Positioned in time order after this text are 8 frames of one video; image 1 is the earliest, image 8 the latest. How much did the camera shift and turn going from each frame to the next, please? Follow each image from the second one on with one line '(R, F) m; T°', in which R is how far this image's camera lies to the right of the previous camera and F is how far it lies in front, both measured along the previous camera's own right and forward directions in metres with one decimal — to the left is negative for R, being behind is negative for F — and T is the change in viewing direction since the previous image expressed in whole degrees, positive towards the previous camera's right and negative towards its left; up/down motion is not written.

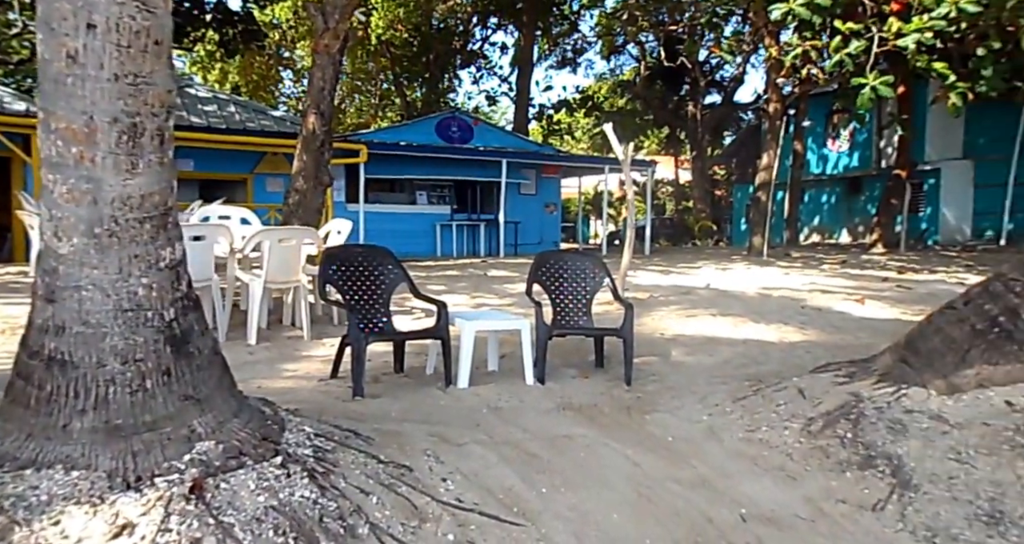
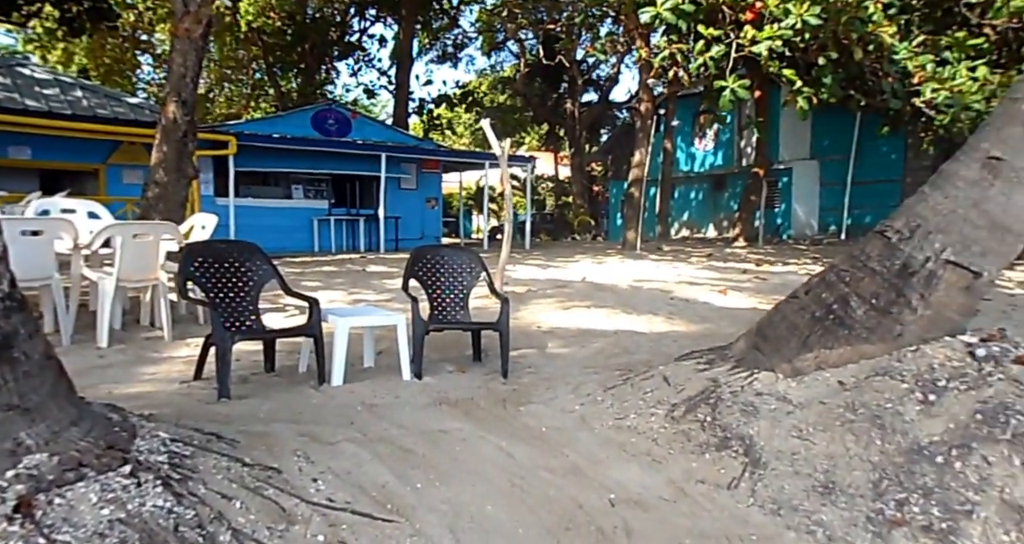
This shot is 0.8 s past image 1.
(+0.1, 0.0) m; +8°
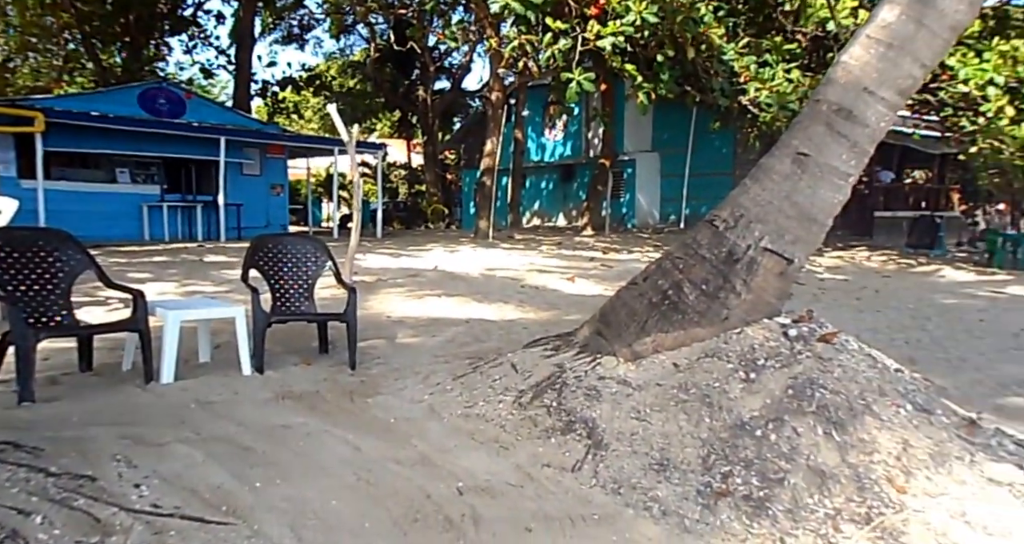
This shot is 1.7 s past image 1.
(+0.1, 0.0) m; +10°
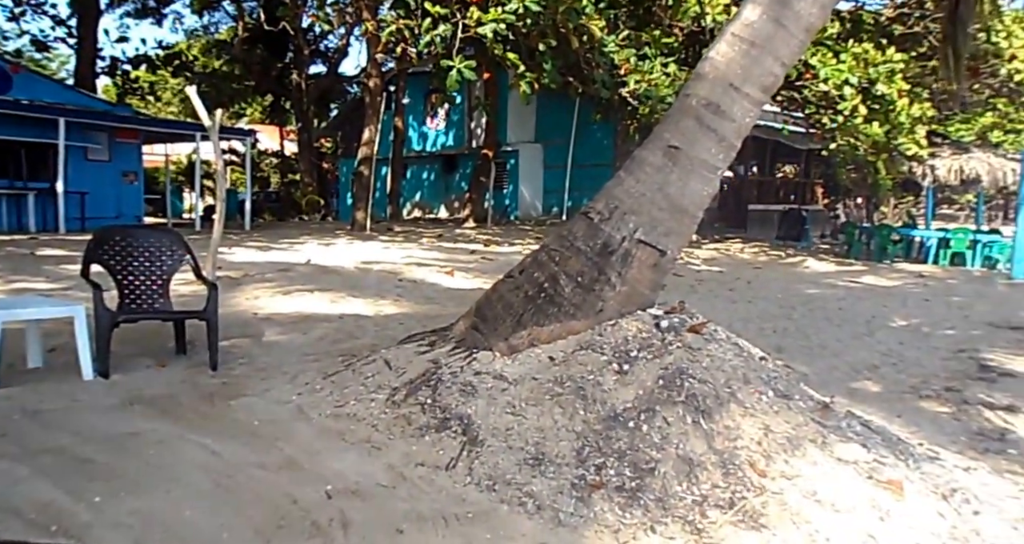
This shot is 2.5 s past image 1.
(+0.1, +0.1) m; +8°
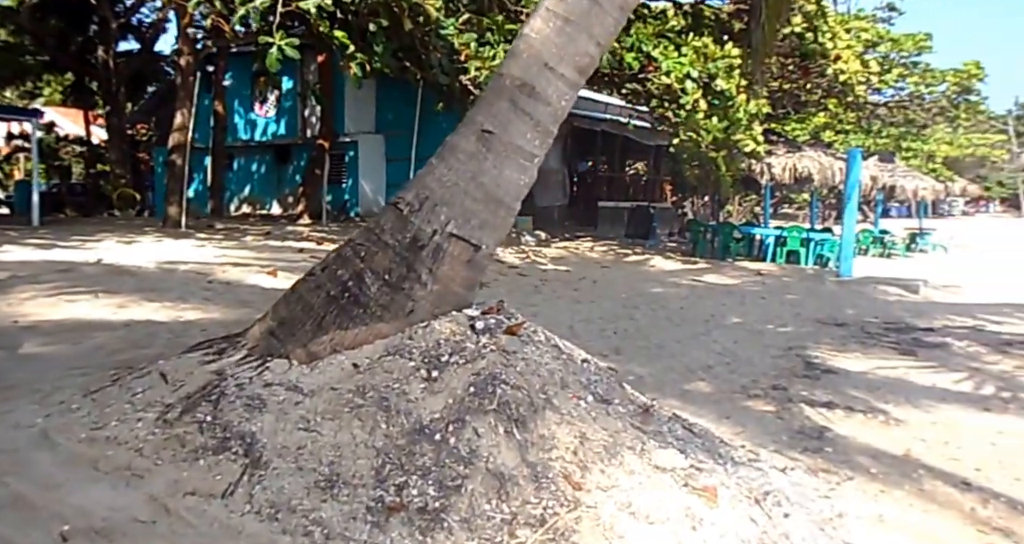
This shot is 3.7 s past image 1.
(+0.3, +0.3) m; +10°
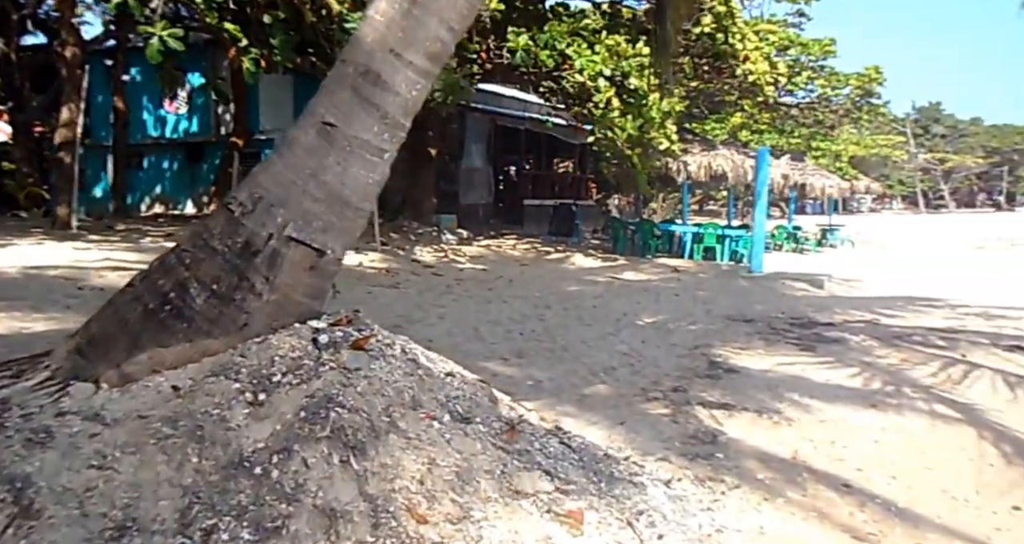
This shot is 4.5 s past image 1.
(+0.3, +0.3) m; +5°
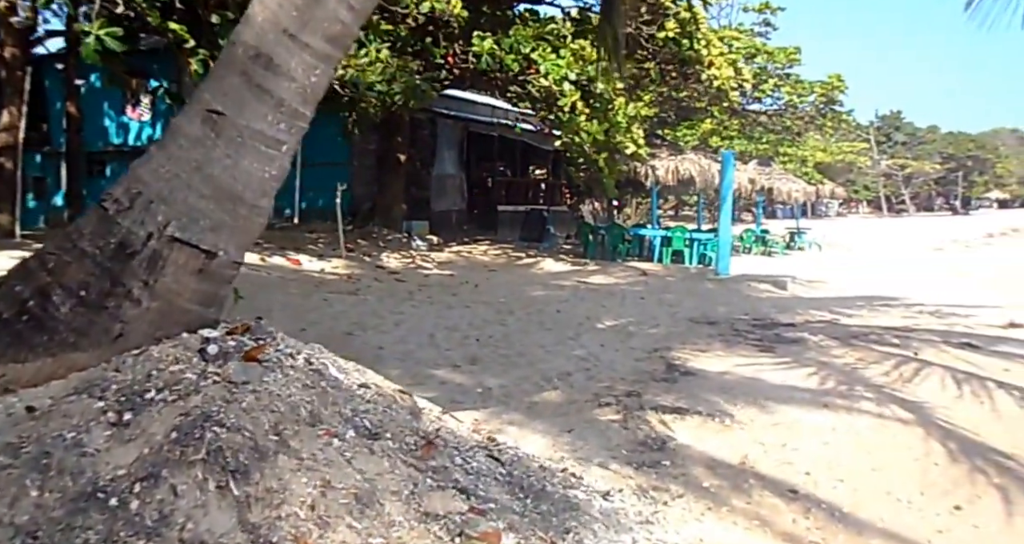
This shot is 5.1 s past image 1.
(+0.3, +0.3) m; +2°
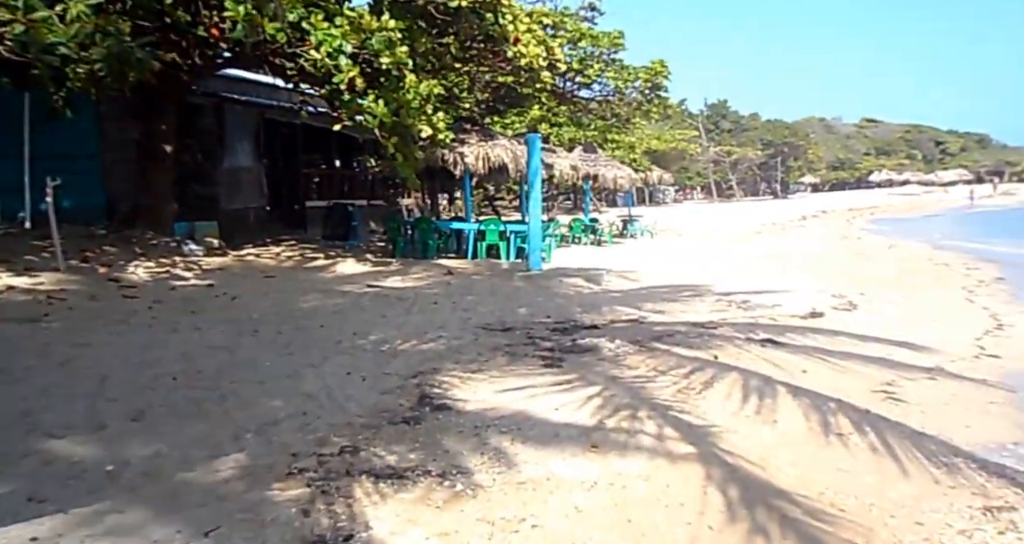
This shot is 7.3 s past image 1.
(+1.2, +1.5) m; +10°
